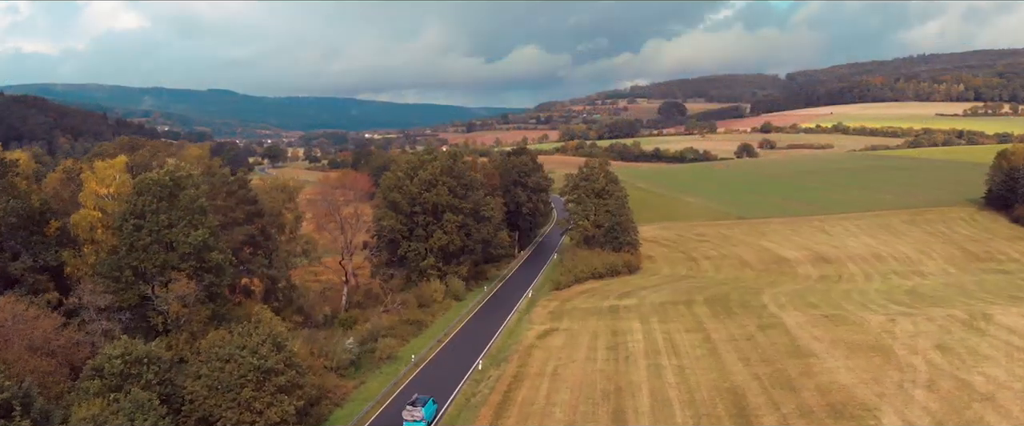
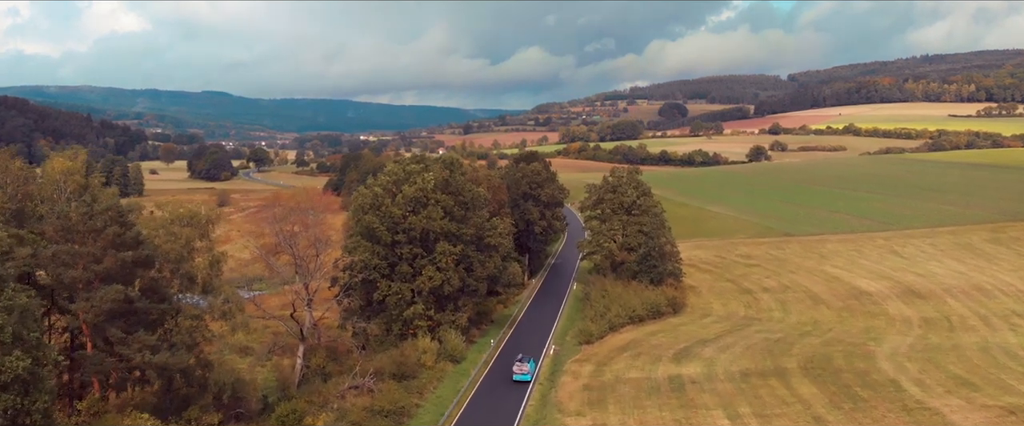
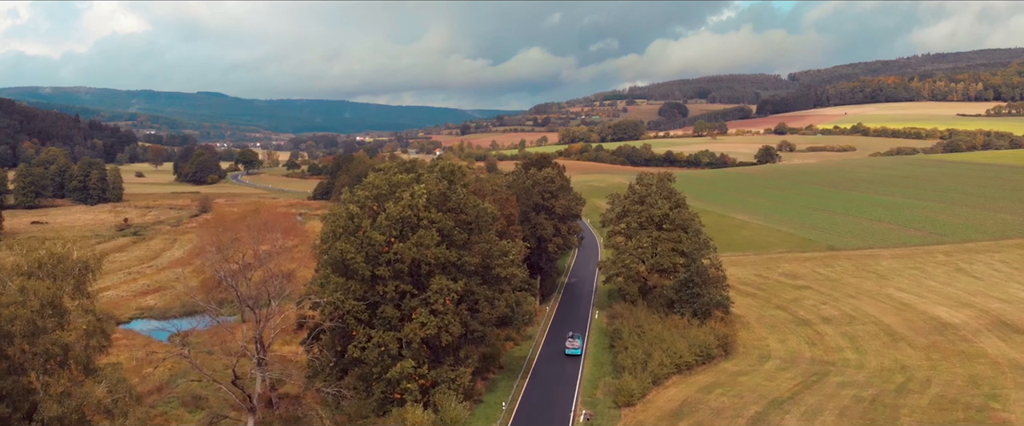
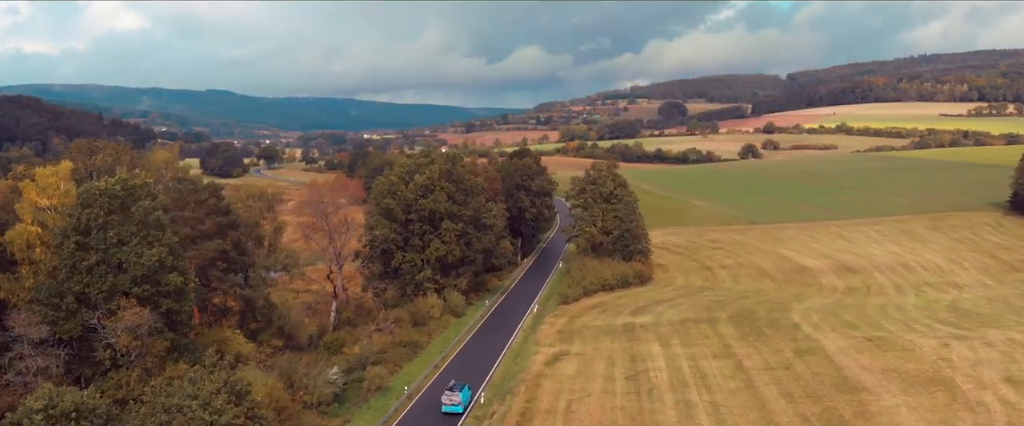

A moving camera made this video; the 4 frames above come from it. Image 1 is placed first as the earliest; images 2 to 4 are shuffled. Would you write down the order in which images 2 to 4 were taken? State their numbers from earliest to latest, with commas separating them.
4, 2, 3
